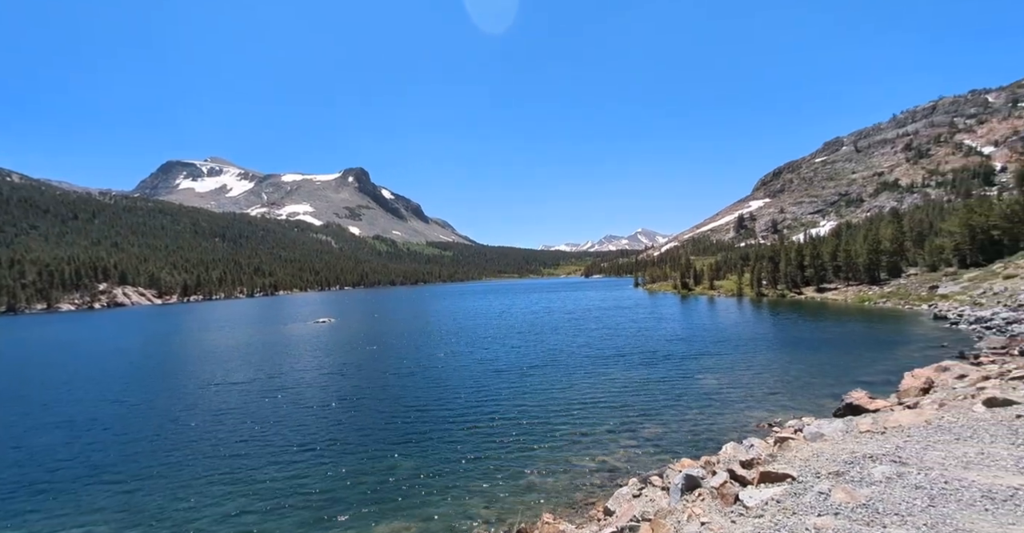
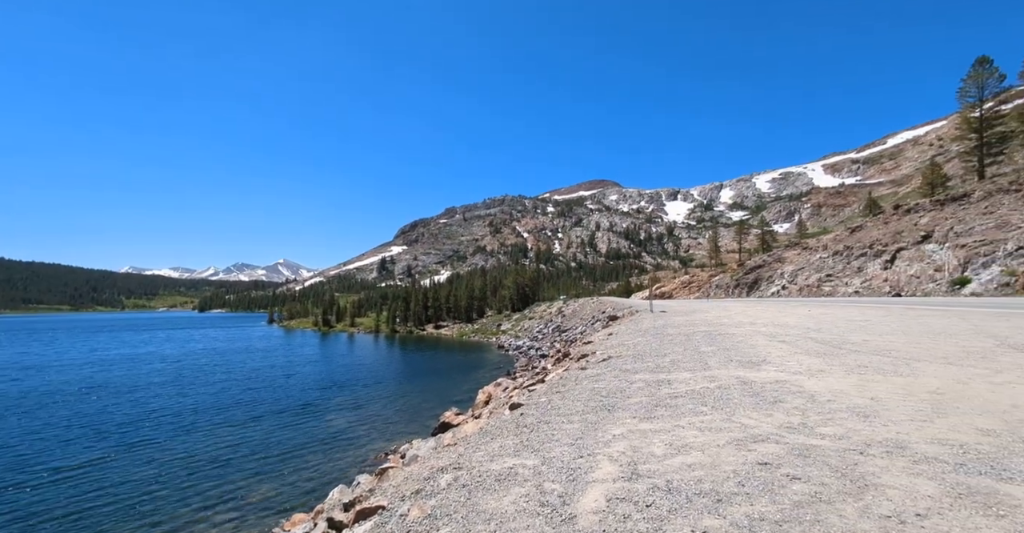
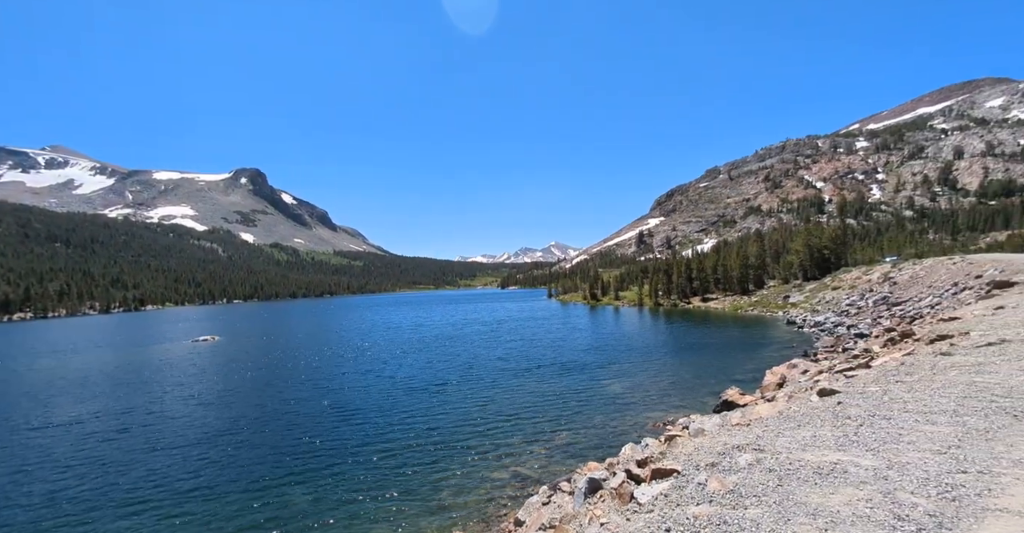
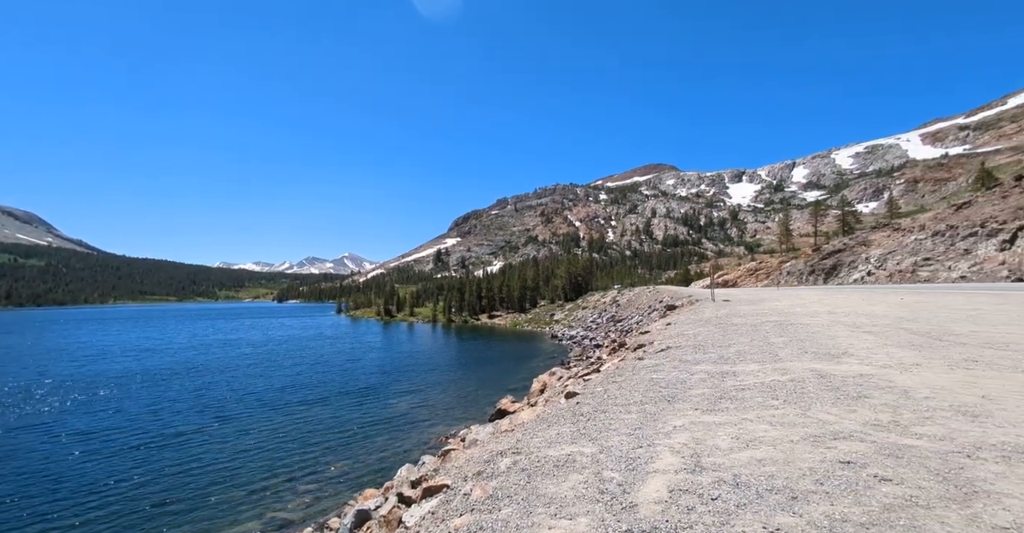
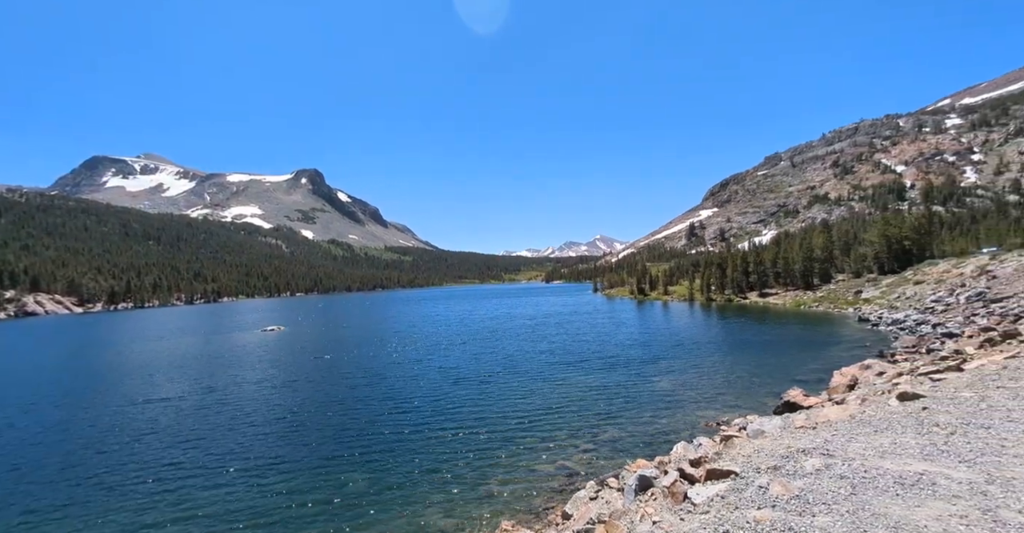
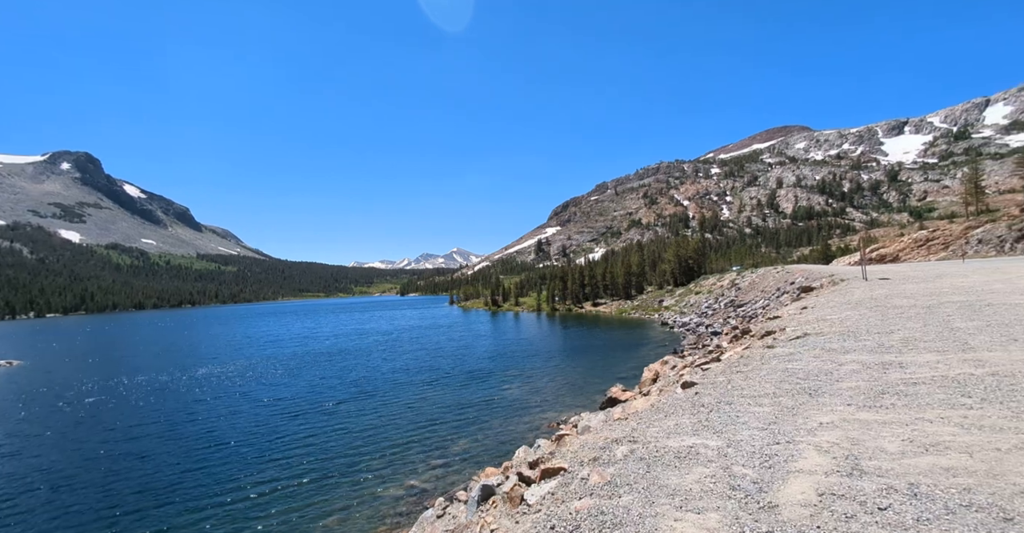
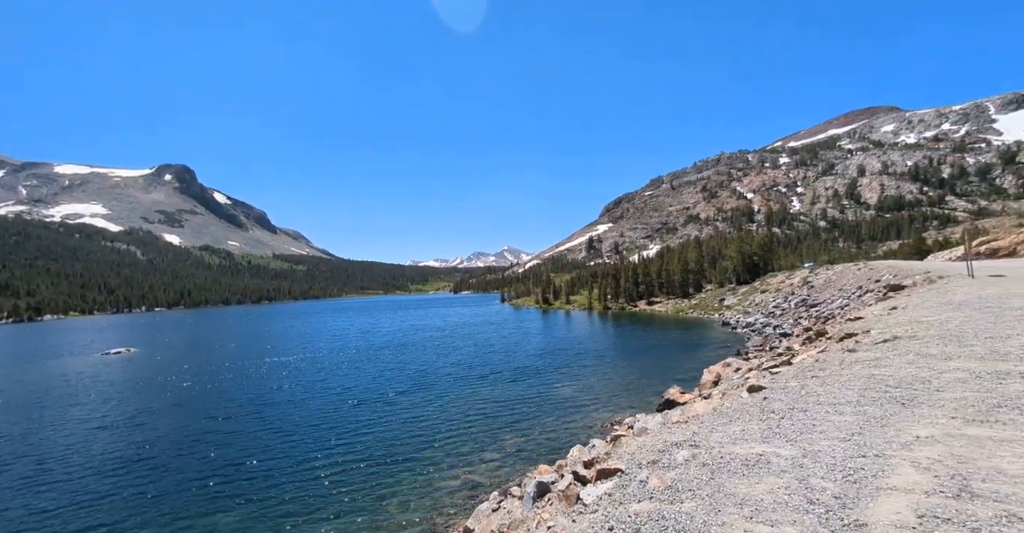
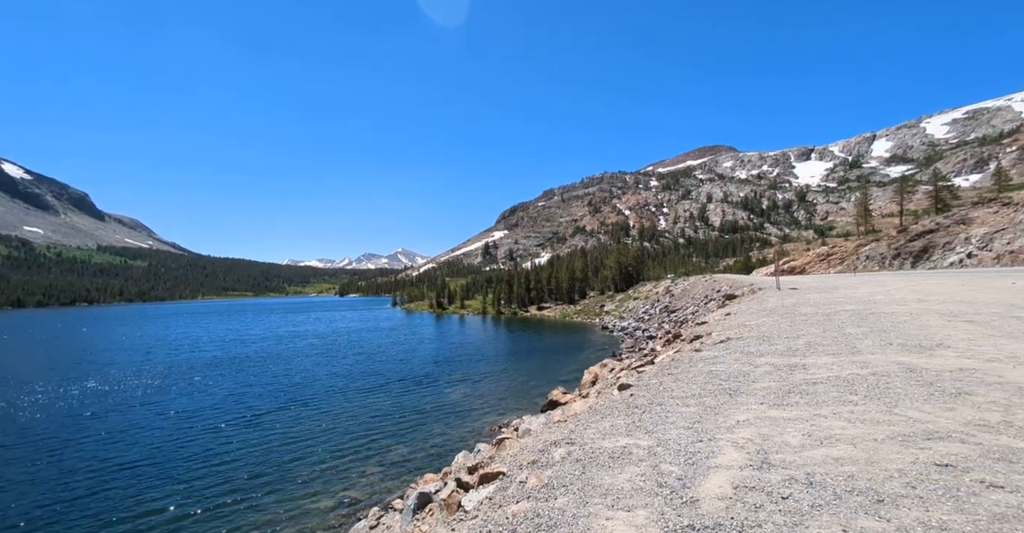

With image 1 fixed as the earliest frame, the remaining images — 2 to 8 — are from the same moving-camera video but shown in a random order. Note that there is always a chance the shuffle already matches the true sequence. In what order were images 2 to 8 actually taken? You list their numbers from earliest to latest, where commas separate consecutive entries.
5, 3, 7, 6, 8, 4, 2
